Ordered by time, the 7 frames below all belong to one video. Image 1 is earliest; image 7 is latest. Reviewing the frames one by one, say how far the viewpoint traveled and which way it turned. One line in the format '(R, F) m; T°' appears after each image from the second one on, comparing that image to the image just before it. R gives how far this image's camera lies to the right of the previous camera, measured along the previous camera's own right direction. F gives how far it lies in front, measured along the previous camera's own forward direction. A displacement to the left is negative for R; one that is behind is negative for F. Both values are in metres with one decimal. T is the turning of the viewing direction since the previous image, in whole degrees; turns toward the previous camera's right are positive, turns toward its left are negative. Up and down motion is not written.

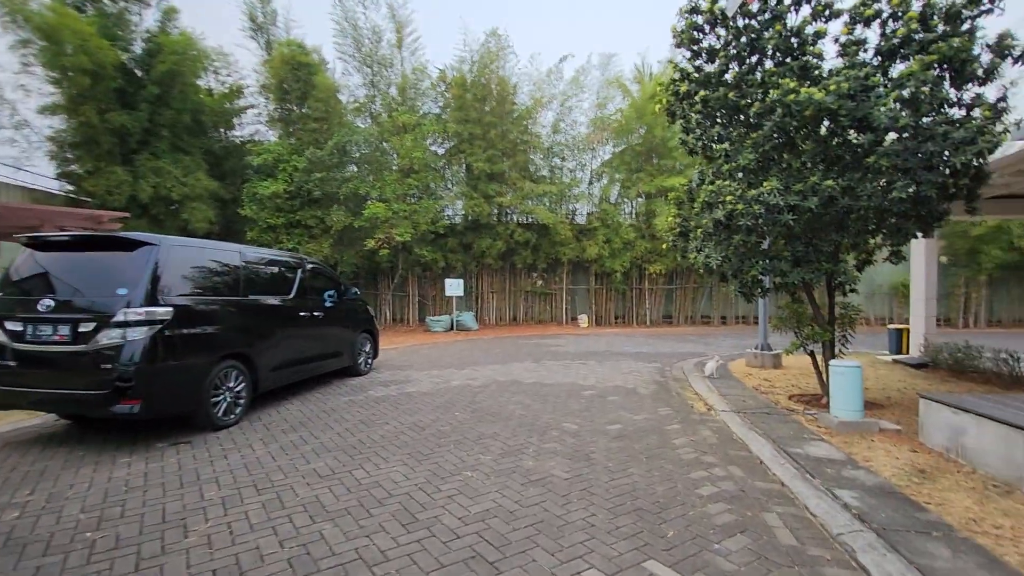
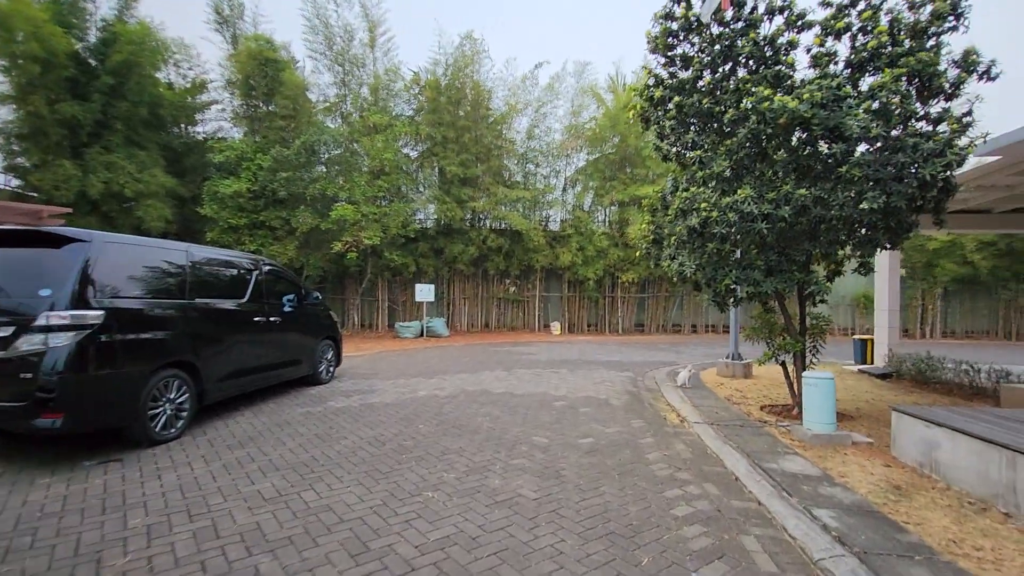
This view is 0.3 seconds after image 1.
(0.0, +0.2) m; +3°
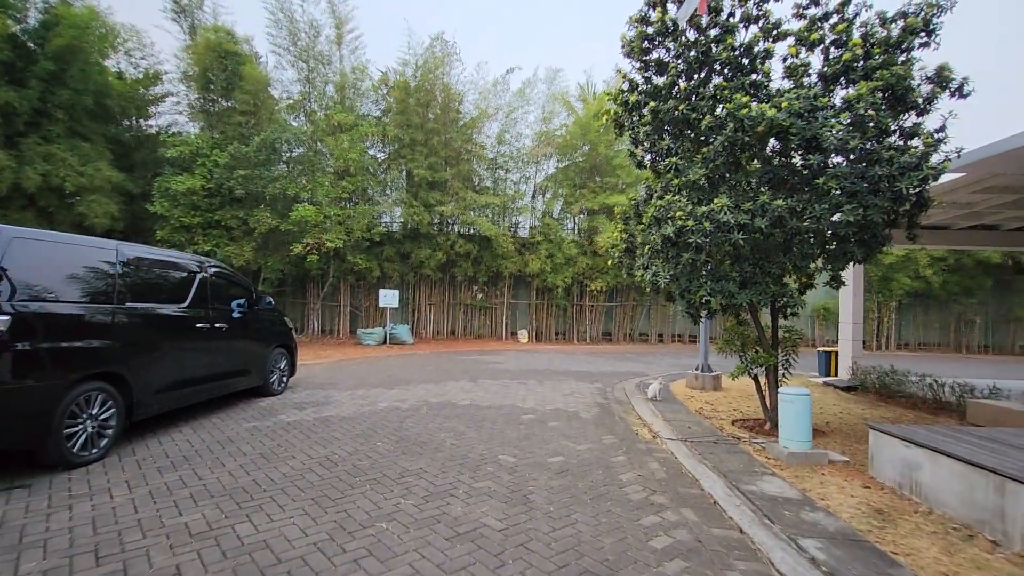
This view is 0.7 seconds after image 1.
(0.0, +0.3) m; +4°
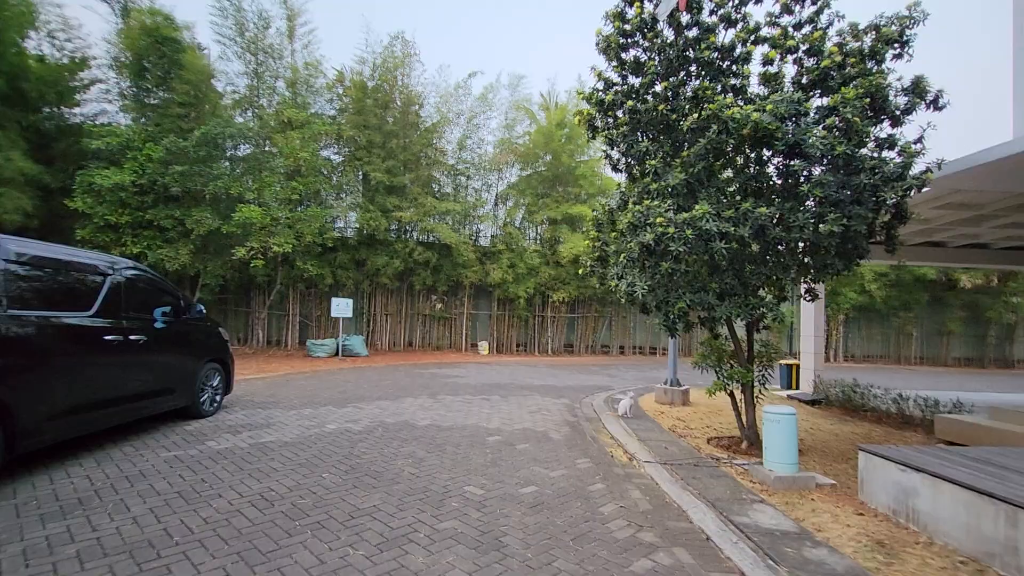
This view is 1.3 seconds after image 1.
(-0.1, +0.4) m; +5°
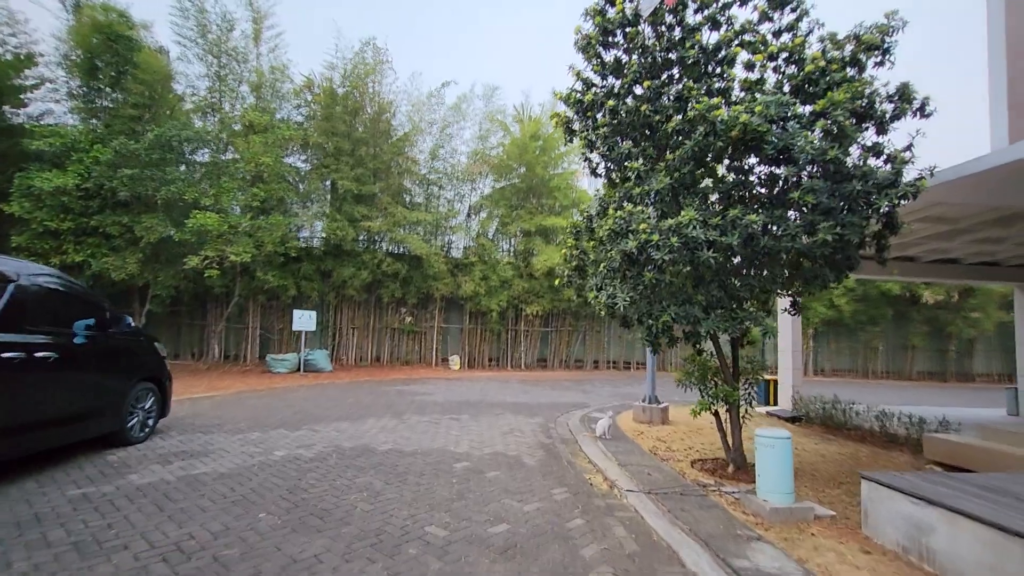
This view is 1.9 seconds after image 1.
(0.0, +0.4) m; +3°
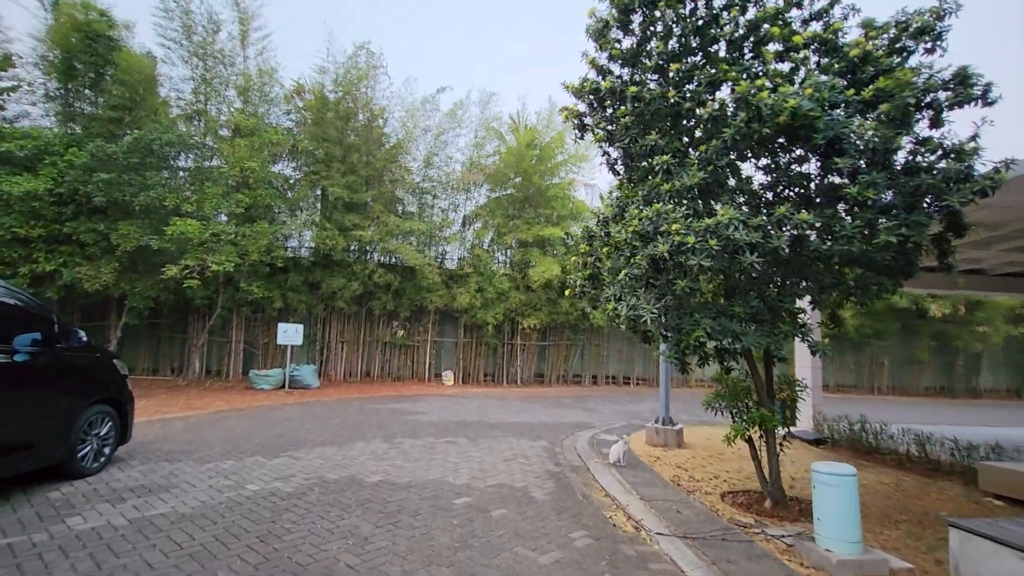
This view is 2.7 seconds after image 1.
(-0.1, +0.6) m; +1°
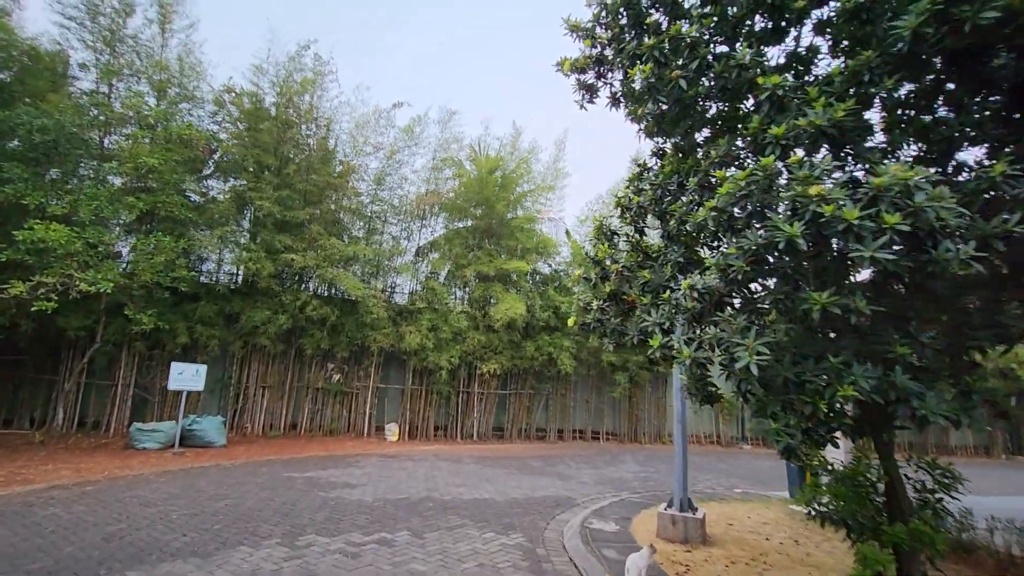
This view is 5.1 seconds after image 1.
(-0.2, +1.8) m; +5°
